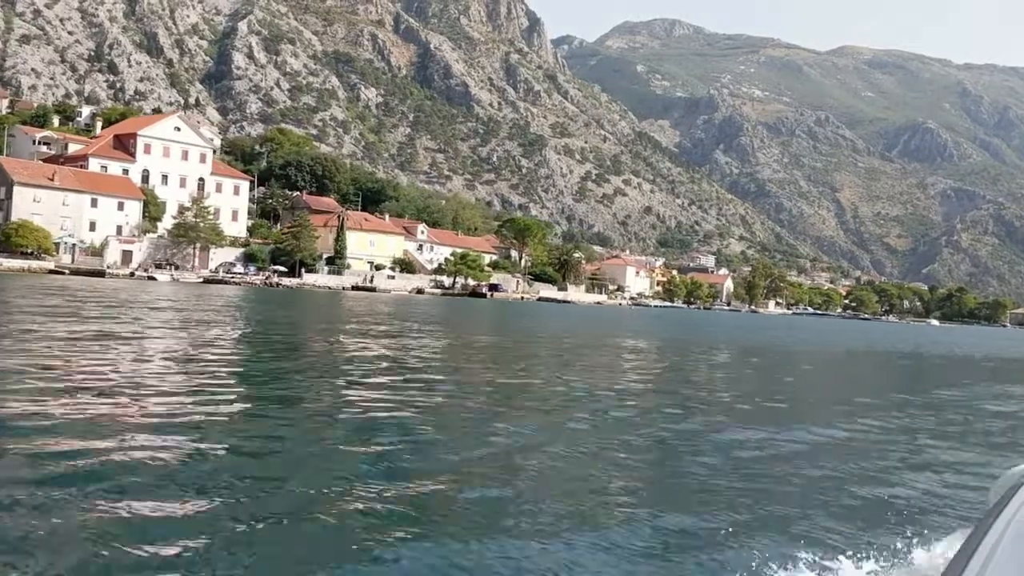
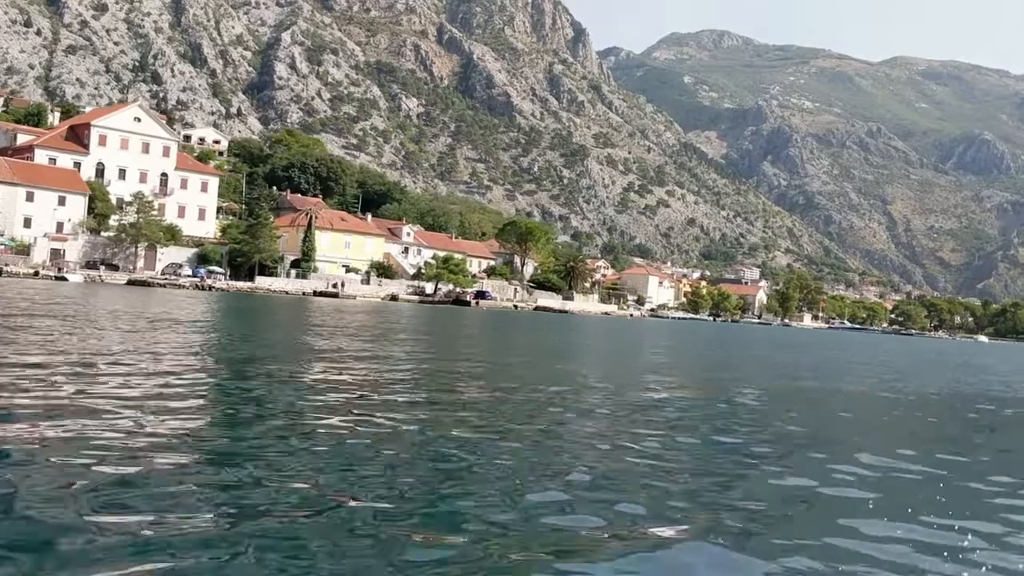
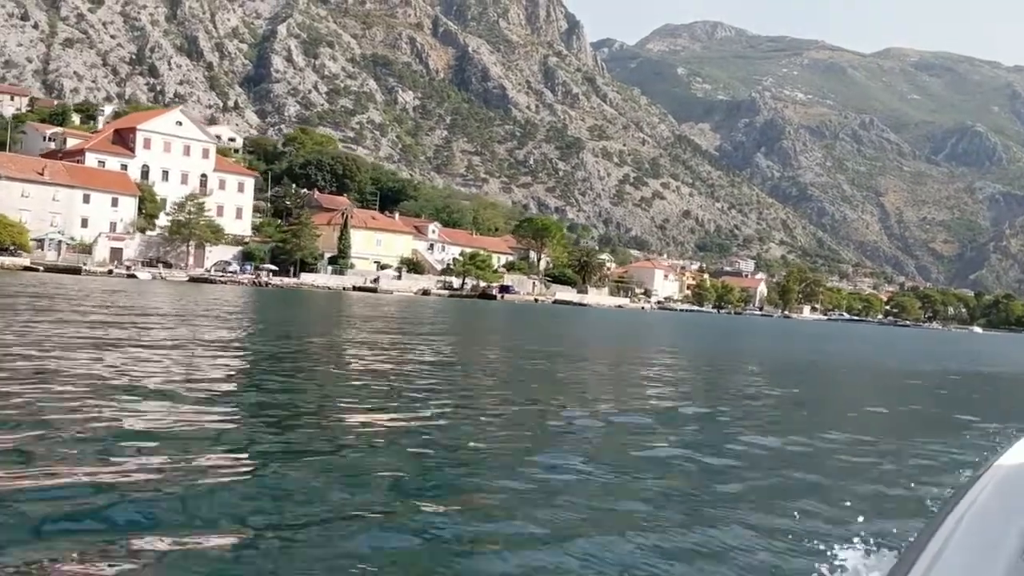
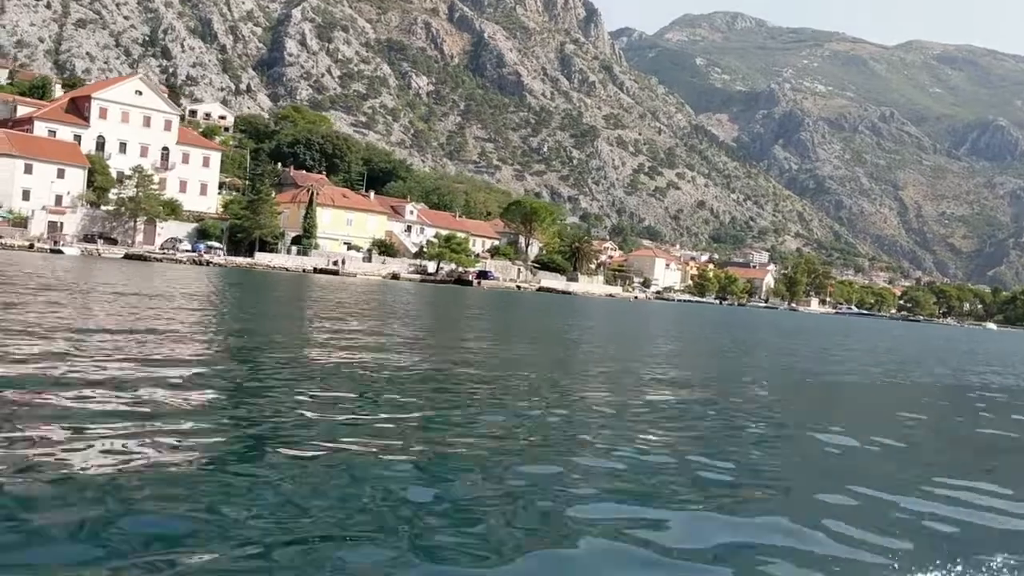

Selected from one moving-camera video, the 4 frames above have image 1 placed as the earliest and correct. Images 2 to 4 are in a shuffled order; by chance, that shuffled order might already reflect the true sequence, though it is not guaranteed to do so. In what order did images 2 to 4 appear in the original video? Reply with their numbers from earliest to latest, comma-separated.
3, 2, 4
